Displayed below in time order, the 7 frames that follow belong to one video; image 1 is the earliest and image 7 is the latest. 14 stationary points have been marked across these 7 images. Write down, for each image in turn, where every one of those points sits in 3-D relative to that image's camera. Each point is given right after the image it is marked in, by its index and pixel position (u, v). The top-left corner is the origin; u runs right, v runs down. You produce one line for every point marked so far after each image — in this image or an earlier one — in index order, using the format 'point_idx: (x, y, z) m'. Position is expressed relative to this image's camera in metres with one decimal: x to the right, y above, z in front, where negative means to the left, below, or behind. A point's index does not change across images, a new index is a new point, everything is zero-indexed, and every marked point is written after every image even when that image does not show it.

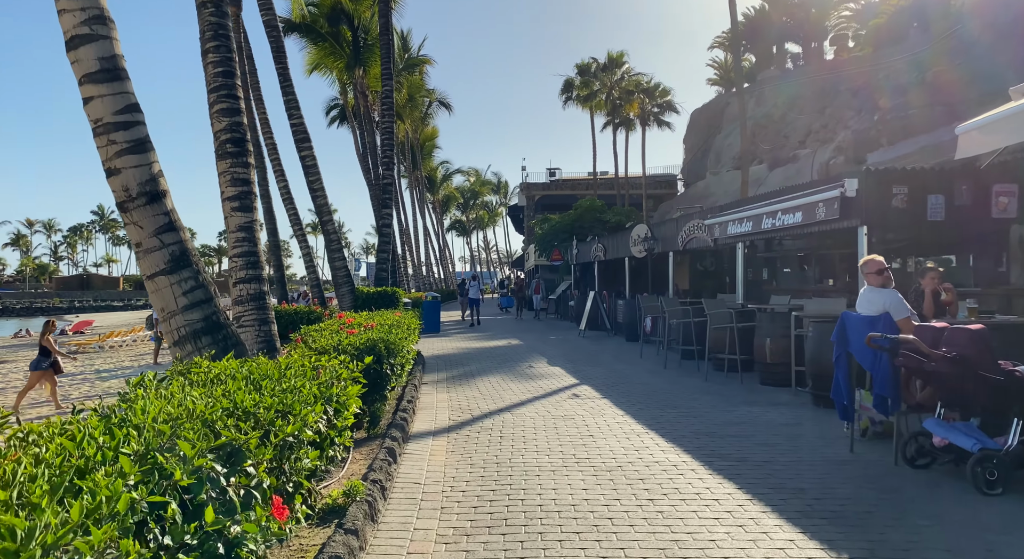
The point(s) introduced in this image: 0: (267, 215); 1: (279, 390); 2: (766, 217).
0: (-5.7, +1.5, +15.3) m
1: (-1.2, -0.6, +3.4) m
2: (+4.2, +1.1, +11.0) m
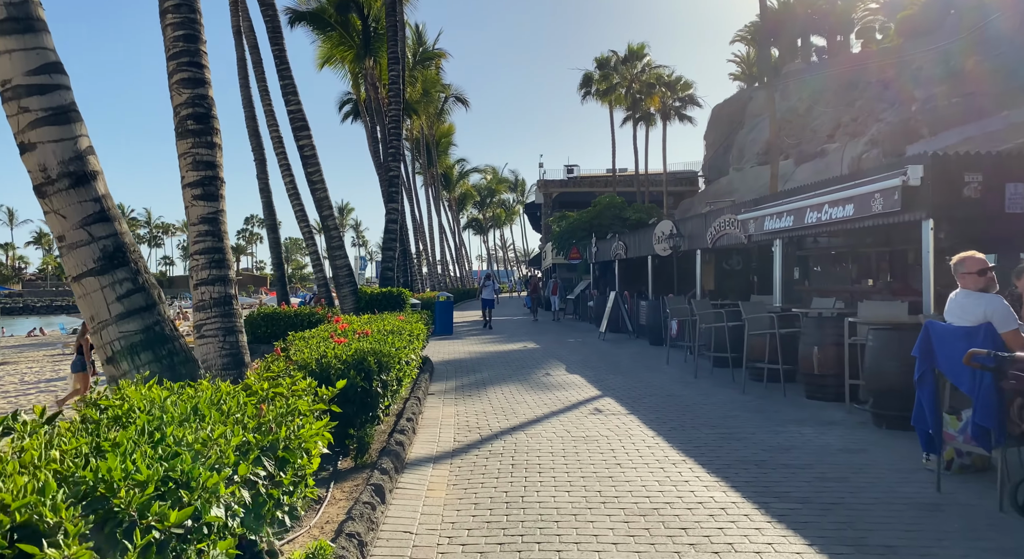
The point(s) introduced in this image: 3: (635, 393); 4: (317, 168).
0: (-5.4, +1.5, +14.4) m
1: (-1.2, -0.6, +2.4) m
2: (+4.5, +1.1, +9.9) m
3: (+1.8, -1.7, +9.7) m
4: (-3.6, +2.0, +11.9) m
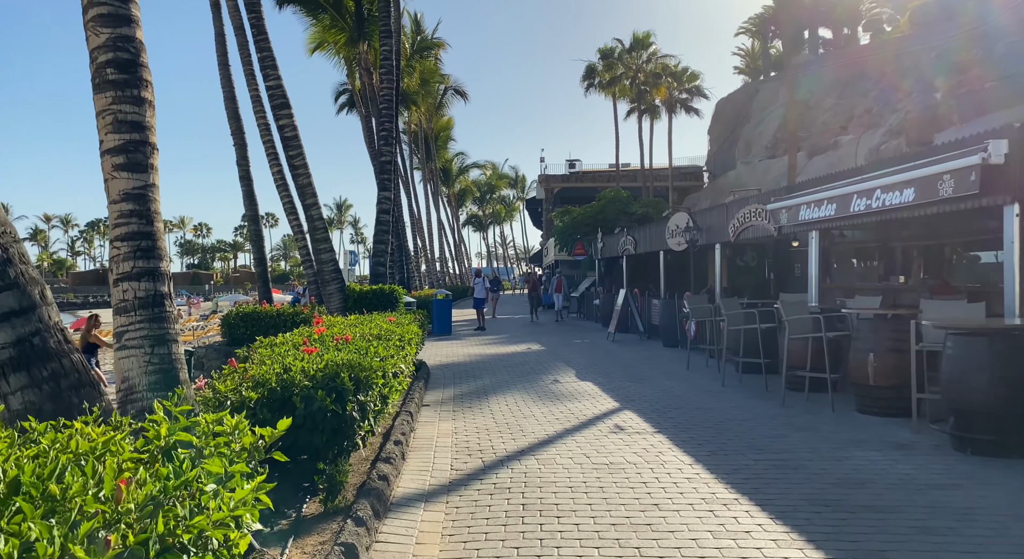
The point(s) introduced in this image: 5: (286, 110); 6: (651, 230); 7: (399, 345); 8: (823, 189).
0: (-5.3, +1.6, +13.2) m
1: (-1.1, -0.6, +1.2) m
2: (+4.6, +1.1, +8.7) m
3: (+1.9, -1.6, +8.5) m
4: (-3.5, +2.1, +10.7) m
5: (-3.6, +2.7, +10.5) m
6: (+4.0, +1.4, +18.7) m
7: (-1.2, -0.7, +7.1) m
8: (+4.6, +1.3, +9.8) m
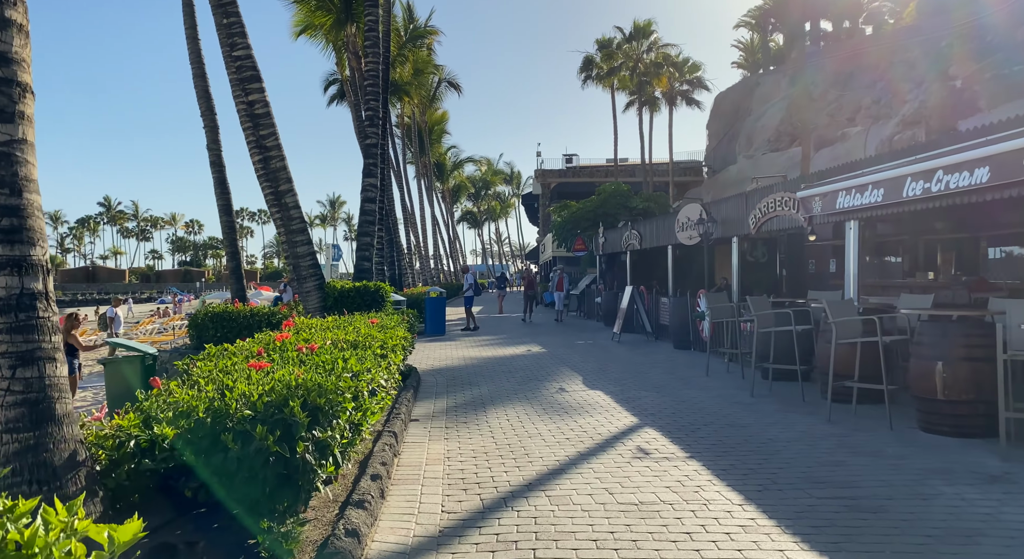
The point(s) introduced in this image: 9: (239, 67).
0: (-5.3, +1.6, +12.0) m
1: (-1.0, -0.5, 0.0) m
2: (+4.6, +1.2, +7.6) m
3: (+1.9, -1.6, +7.3) m
4: (-3.5, +2.1, +9.4) m
5: (-3.6, +2.8, +9.3) m
6: (+3.9, +1.5, +17.5) m
7: (-1.2, -0.7, +5.9) m
8: (+4.6, +1.4, +8.6) m
9: (-3.9, +3.0, +9.3) m
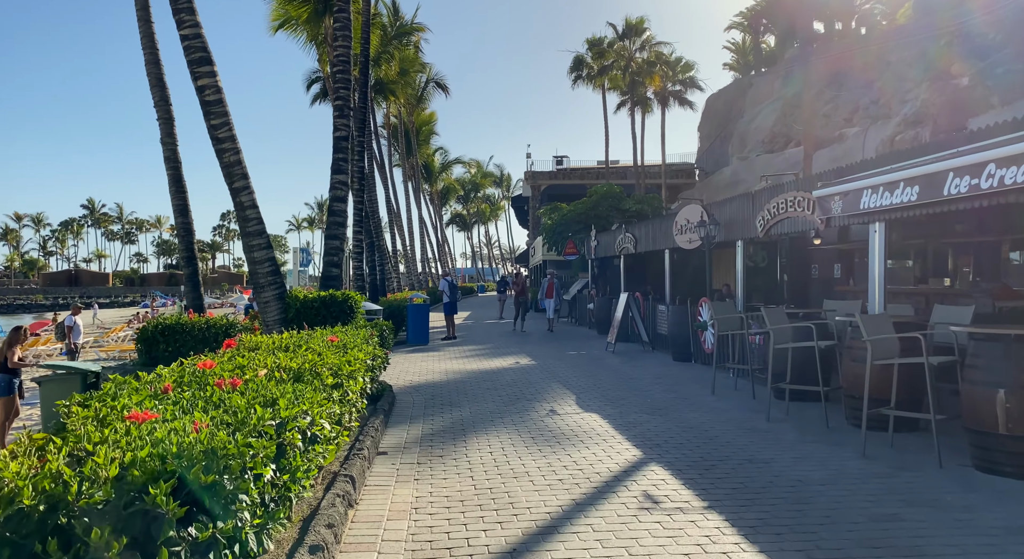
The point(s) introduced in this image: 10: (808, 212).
0: (-5.5, +1.5, +10.9) m
1: (-1.1, -0.6, -1.1) m
2: (+4.4, +1.1, +6.6) m
3: (+1.8, -1.7, +6.3) m
4: (-3.7, +2.0, +8.3) m
5: (-3.8, +2.6, +8.2) m
6: (+3.6, +1.3, +16.5) m
7: (-1.3, -0.8, +4.8) m
8: (+4.4, +1.3, +7.6) m
9: (-4.1, +2.9, +8.2) m
10: (+4.2, +1.0, +9.4) m
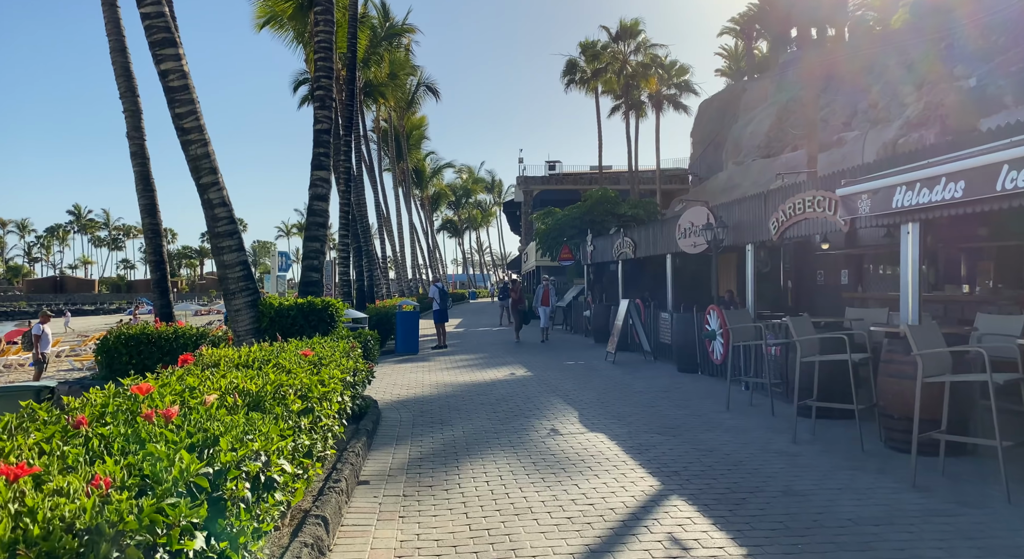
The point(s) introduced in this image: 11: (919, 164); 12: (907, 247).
0: (-5.6, +1.4, +10.0) m
1: (-1.0, -0.6, -1.9) m
2: (+4.4, +1.0, +5.9) m
3: (+1.8, -1.7, +5.5) m
4: (-3.7, +2.0, +7.5) m
5: (-3.9, +2.6, +7.4) m
6: (+3.5, +1.2, +15.8) m
7: (-1.3, -0.8, +4.0) m
8: (+4.4, +1.2, +6.9) m
9: (-4.1, +2.8, +7.4) m
10: (+4.2, +0.9, +8.7) m
11: (+4.4, +1.2, +7.1) m
12: (+4.5, +0.3, +7.5) m
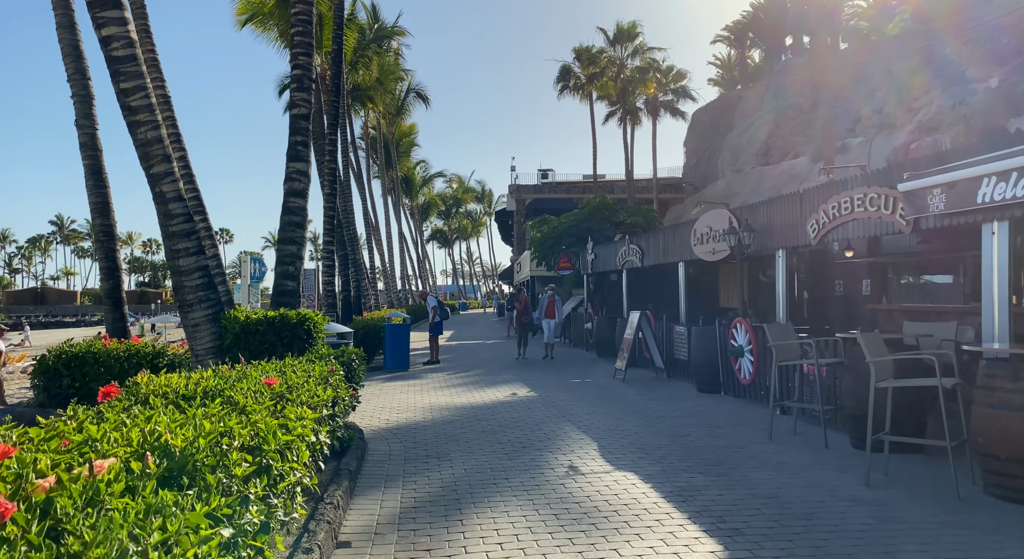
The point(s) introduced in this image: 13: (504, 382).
0: (-5.5, +1.3, +8.7) m
1: (-0.7, -0.5, -3.1) m
2: (+4.5, +0.9, +4.7) m
3: (+1.9, -1.8, +4.3) m
4: (-3.6, +1.9, +6.3) m
5: (-3.7, +2.5, +6.2) m
6: (+3.4, +1.0, +14.7) m
7: (-1.1, -0.8, +2.8) m
8: (+4.6, +1.2, +5.8) m
9: (-4.0, +2.8, +6.2) m
10: (+4.3, +0.8, +7.6) m
11: (+4.5, +1.1, +6.0) m
12: (+4.6, +0.3, +6.3) m
13: (-0.1, -2.0, +12.7) m
